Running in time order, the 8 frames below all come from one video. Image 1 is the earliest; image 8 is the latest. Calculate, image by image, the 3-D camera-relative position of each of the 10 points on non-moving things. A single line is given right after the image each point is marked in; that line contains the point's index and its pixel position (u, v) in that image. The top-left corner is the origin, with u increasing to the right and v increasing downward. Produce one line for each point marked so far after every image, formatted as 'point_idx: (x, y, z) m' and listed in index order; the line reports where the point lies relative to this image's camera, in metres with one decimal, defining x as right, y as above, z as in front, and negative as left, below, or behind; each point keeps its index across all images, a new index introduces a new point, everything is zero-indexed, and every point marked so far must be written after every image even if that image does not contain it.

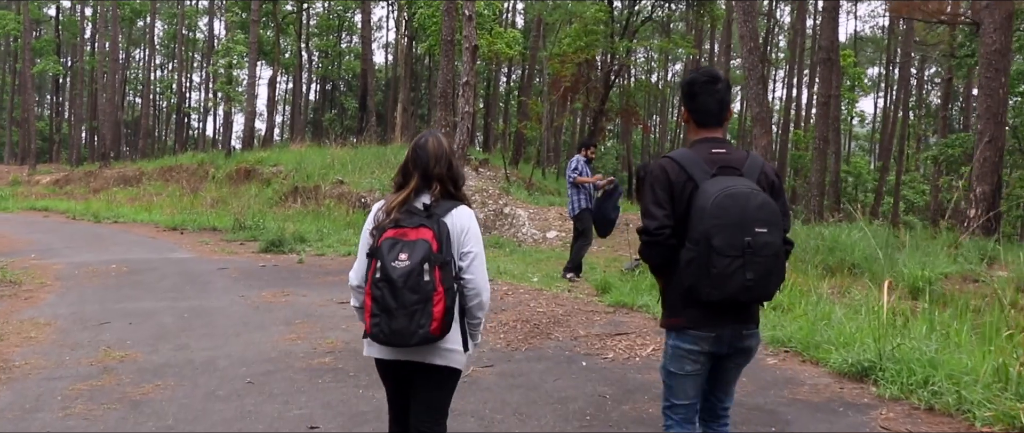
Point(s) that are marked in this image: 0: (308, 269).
0: (-2.2, -0.6, +10.7) m
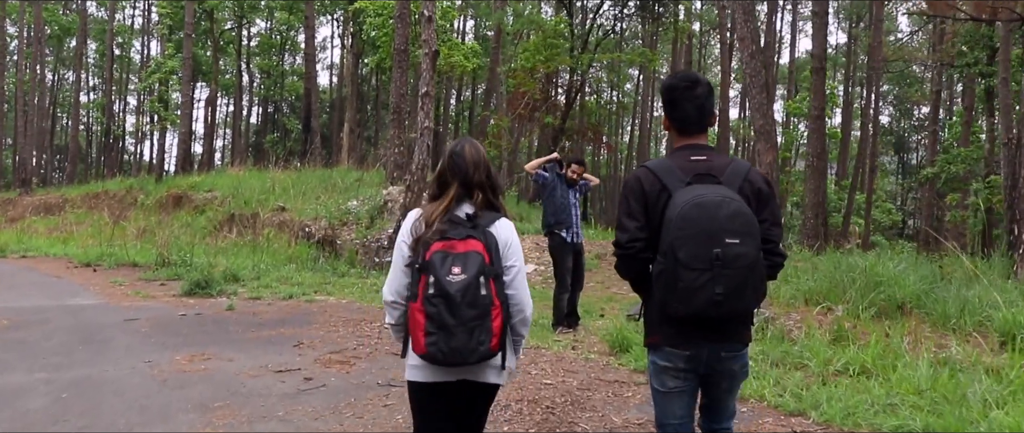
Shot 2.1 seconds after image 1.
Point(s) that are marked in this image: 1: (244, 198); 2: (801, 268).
0: (-2.3, -0.9, +8.7) m
1: (-5.2, +0.4, +19.7) m
2: (+3.0, -0.5, +10.7) m
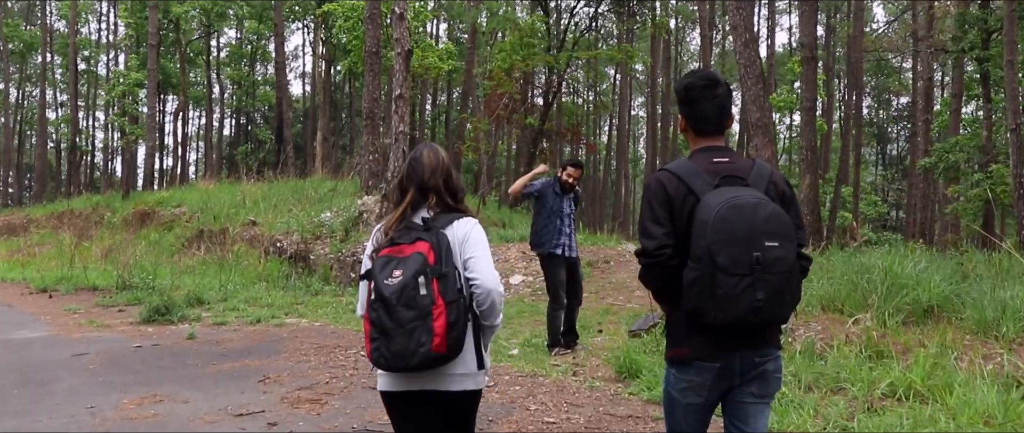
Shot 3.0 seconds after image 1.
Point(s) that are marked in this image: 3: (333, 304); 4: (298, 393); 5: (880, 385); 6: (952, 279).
0: (-2.4, -1.0, +7.8) m
1: (-5.5, +0.1, +18.8) m
2: (+2.9, -0.5, +9.9) m
3: (-1.8, -0.9, +10.4) m
4: (-1.3, -1.0, +6.0) m
5: (+1.8, -0.8, +5.1) m
6: (+3.6, -0.5, +8.2) m
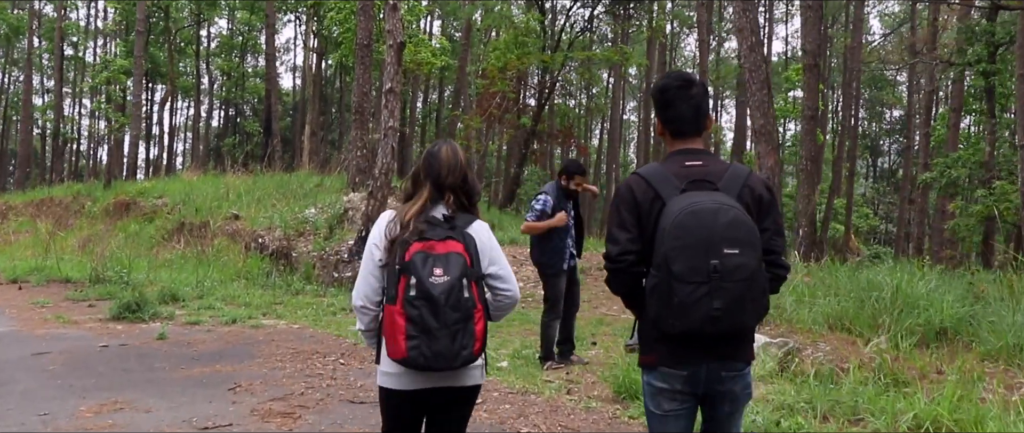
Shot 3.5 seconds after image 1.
0: (-2.5, -1.0, +7.4) m
1: (-5.7, +0.2, +18.3) m
2: (+2.8, -0.6, +9.5) m
3: (-1.9, -0.9, +9.9) m
4: (-1.3, -1.0, +5.6) m
5: (+1.8, -0.9, +4.7) m
6: (+3.5, -0.6, +7.8) m
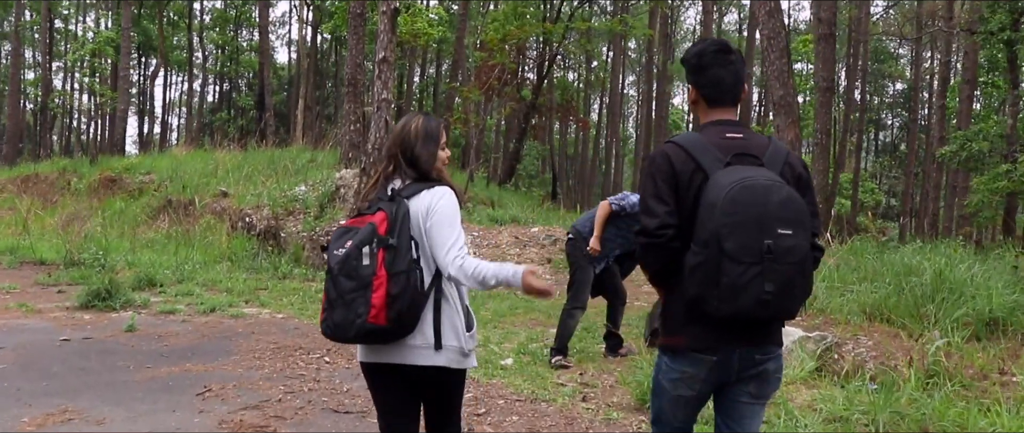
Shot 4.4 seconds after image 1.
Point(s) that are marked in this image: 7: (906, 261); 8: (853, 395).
0: (-2.5, -0.8, +6.7) m
1: (-5.7, +0.6, +17.5) m
2: (+2.8, -0.4, +8.8) m
3: (-1.9, -0.7, +9.2) m
4: (-1.3, -0.9, +4.9) m
5: (+1.8, -0.9, +4.0) m
6: (+3.5, -0.5, +7.1) m
7: (+3.2, -0.4, +8.2) m
8: (+1.6, -0.8, +4.8) m
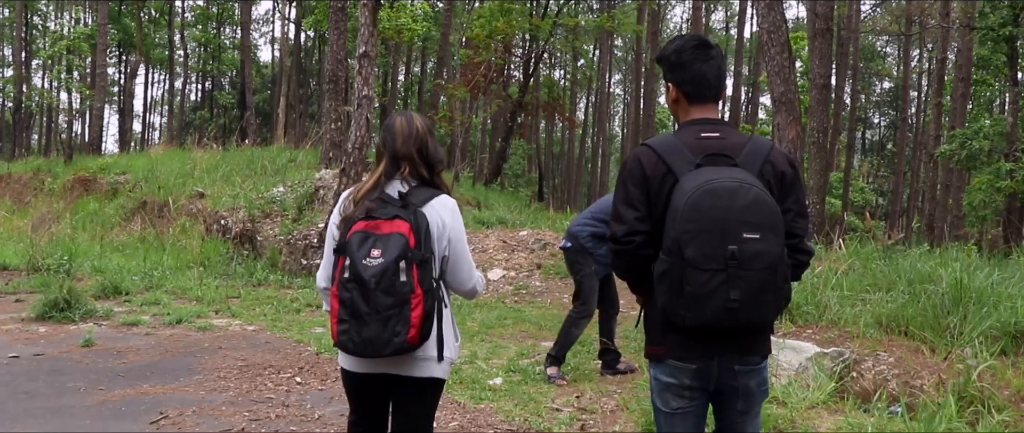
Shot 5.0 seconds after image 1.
0: (-2.5, -0.9, +6.1) m
1: (-5.9, +0.6, +16.9) m
2: (+2.7, -0.5, +8.4) m
3: (-2.0, -0.7, +8.7) m
4: (-1.3, -1.0, +4.3) m
5: (+1.8, -0.9, +3.5) m
6: (+3.5, -0.5, +6.7) m
7: (+3.1, -0.4, +7.7) m
8: (+1.6, -0.9, +4.3) m
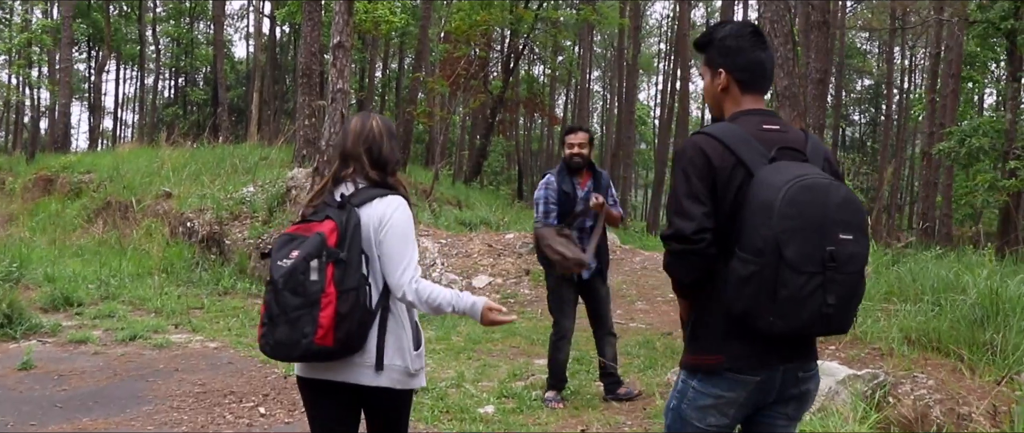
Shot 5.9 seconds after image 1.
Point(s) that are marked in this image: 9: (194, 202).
0: (-2.6, -0.9, +5.4) m
1: (-6.2, +0.6, +16.2) m
2: (+2.6, -0.5, +7.8) m
3: (-2.1, -0.7, +8.0) m
4: (-1.3, -1.0, +3.7) m
5: (+1.8, -0.9, +2.9) m
6: (+3.4, -0.5, +6.1) m
7: (+3.0, -0.4, +7.1) m
8: (+1.5, -0.9, +3.7) m
9: (-3.9, +0.2, +12.5) m
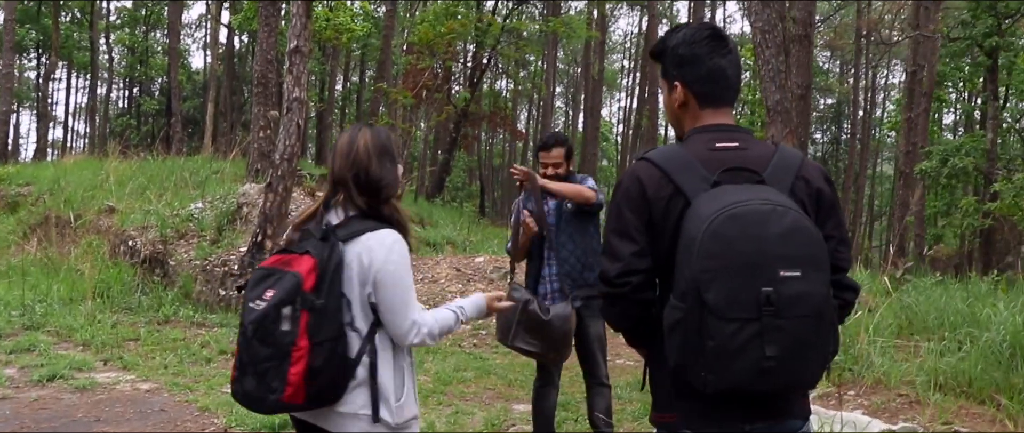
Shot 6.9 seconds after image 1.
0: (-2.7, -1.0, +4.6) m
1: (-6.7, +0.3, +15.2) m
2: (+2.4, -0.7, +7.1) m
3: (-2.3, -0.9, +7.1) m
4: (-1.4, -1.1, +2.8) m
5: (+1.8, -1.0, +2.2) m
6: (+3.3, -0.7, +5.5) m
7: (+2.8, -0.6, +6.5) m
8: (+1.5, -1.0, +3.0) m
9: (-4.3, 0.0, +11.6) m
